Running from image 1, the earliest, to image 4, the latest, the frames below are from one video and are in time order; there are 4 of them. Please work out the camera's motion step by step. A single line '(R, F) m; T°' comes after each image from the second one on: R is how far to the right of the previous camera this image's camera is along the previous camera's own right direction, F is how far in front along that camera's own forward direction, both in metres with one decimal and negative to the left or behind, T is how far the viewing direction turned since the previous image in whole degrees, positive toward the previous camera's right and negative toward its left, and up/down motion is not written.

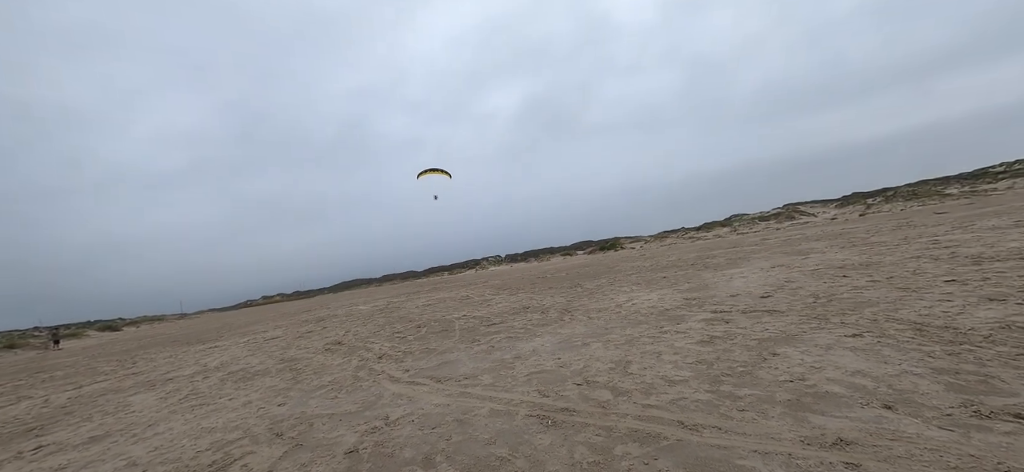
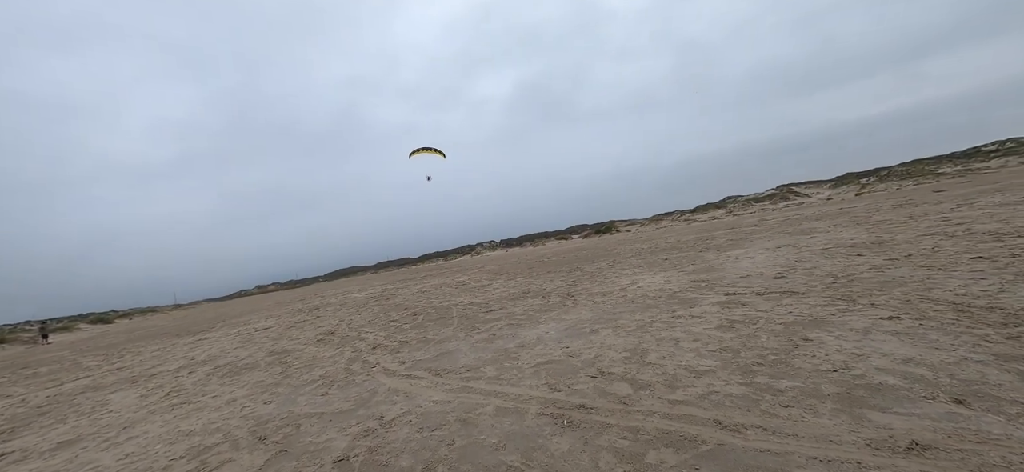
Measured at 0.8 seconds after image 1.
(-0.1, +0.5) m; +1°
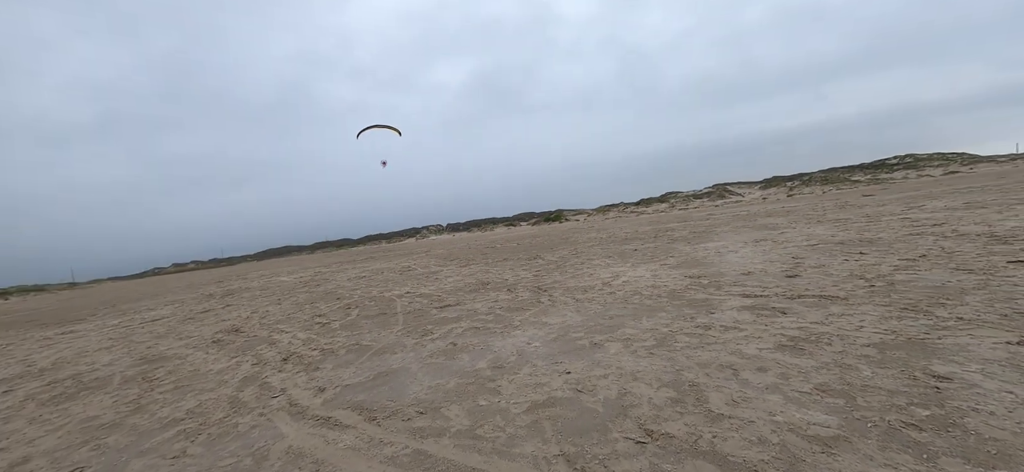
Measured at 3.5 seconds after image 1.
(-0.3, +1.9) m; +8°
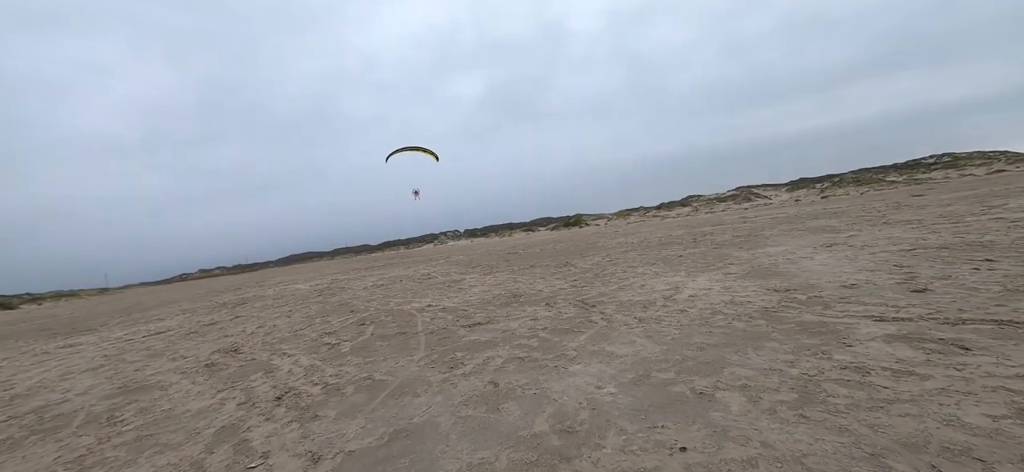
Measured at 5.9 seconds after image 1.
(-0.4, +1.3) m; -2°
